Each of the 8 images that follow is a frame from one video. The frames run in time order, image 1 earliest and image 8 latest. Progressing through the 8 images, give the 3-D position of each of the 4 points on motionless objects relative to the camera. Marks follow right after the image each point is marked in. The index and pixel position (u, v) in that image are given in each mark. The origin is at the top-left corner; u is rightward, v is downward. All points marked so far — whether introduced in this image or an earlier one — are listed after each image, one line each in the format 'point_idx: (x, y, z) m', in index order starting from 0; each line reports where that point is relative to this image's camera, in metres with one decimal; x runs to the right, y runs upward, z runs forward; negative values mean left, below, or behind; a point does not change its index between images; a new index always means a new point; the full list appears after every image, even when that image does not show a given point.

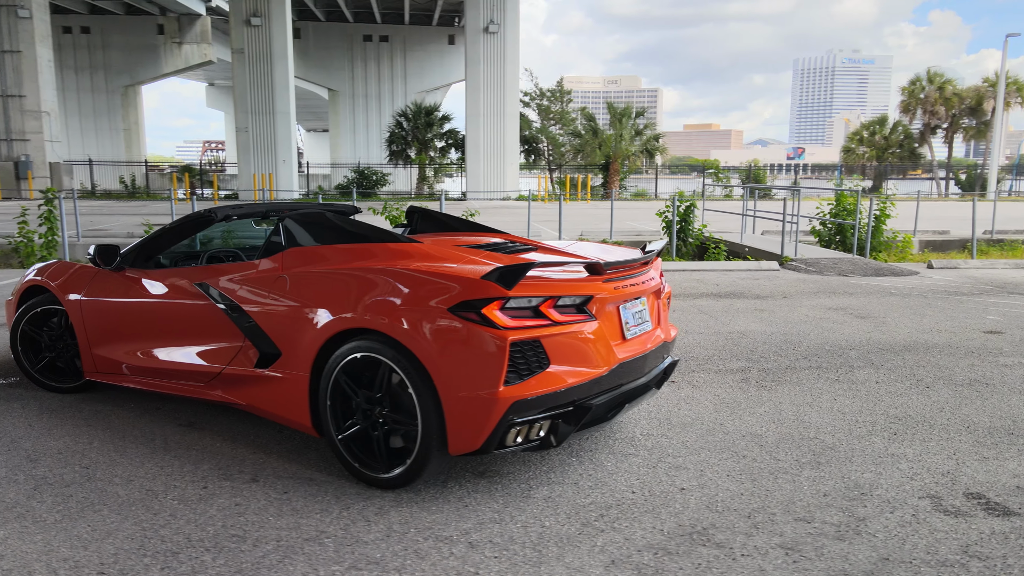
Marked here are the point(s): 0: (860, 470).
0: (+1.7, -0.9, +3.7) m
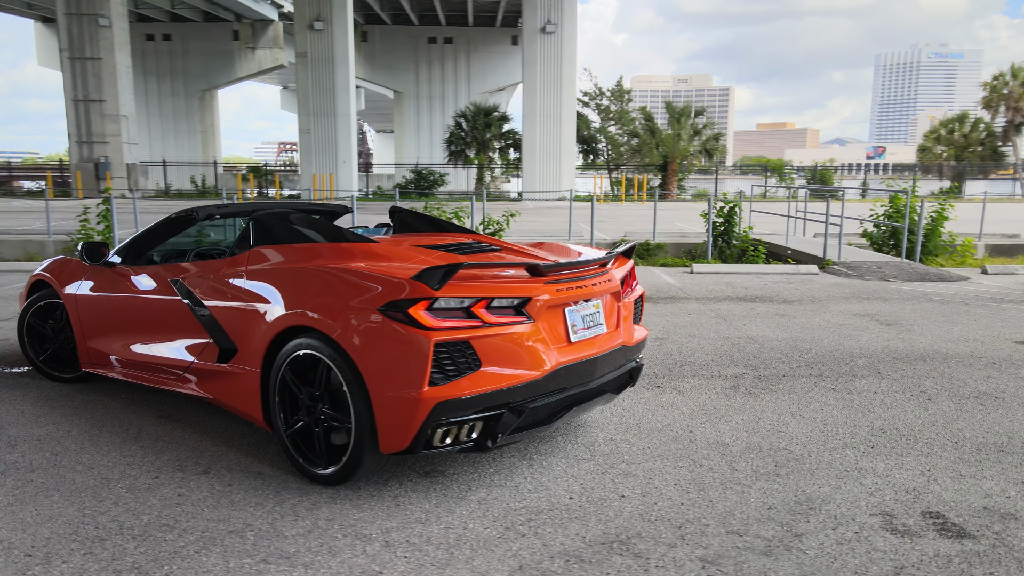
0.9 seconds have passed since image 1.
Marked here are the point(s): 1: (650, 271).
0: (+1.5, -0.9, +3.5) m
1: (+2.3, +0.3, +12.2) m
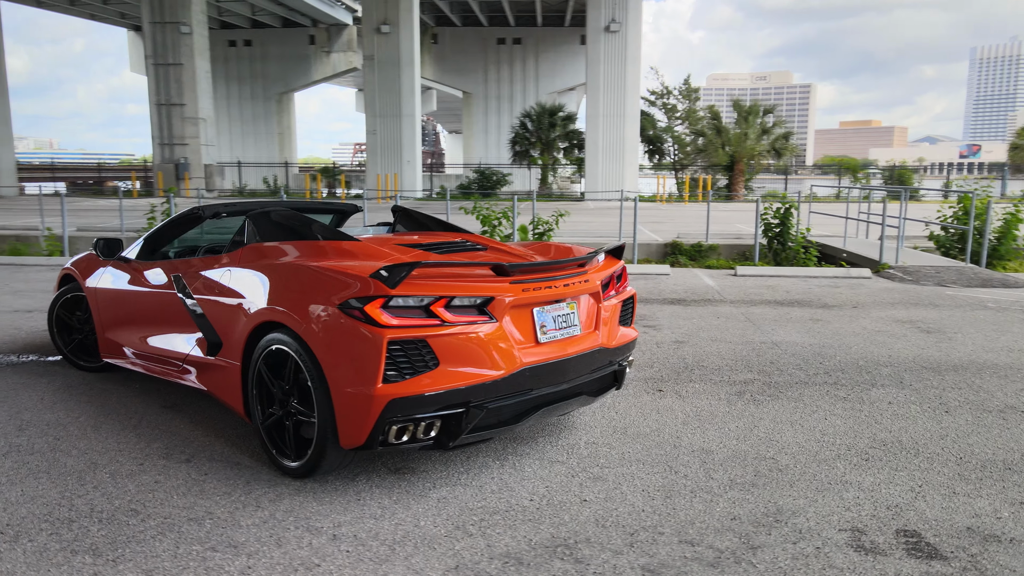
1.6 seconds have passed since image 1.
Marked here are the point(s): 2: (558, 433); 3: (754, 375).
0: (+1.3, -1.0, +3.4) m
1: (+3.0, +0.3, +11.9) m
2: (+0.3, -0.8, +4.2) m
3: (+1.8, -0.7, +5.5) m
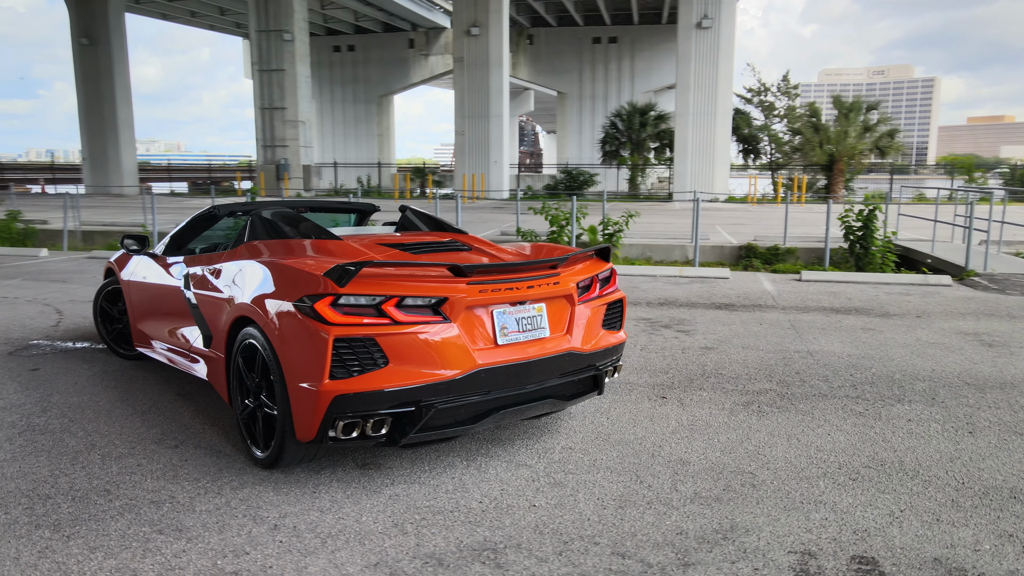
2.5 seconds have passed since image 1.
0: (+1.1, -1.0, +3.2) m
1: (+3.8, +0.2, +11.5) m
2: (+0.1, -0.8, +4.2) m
3: (+1.9, -0.7, +5.3) m
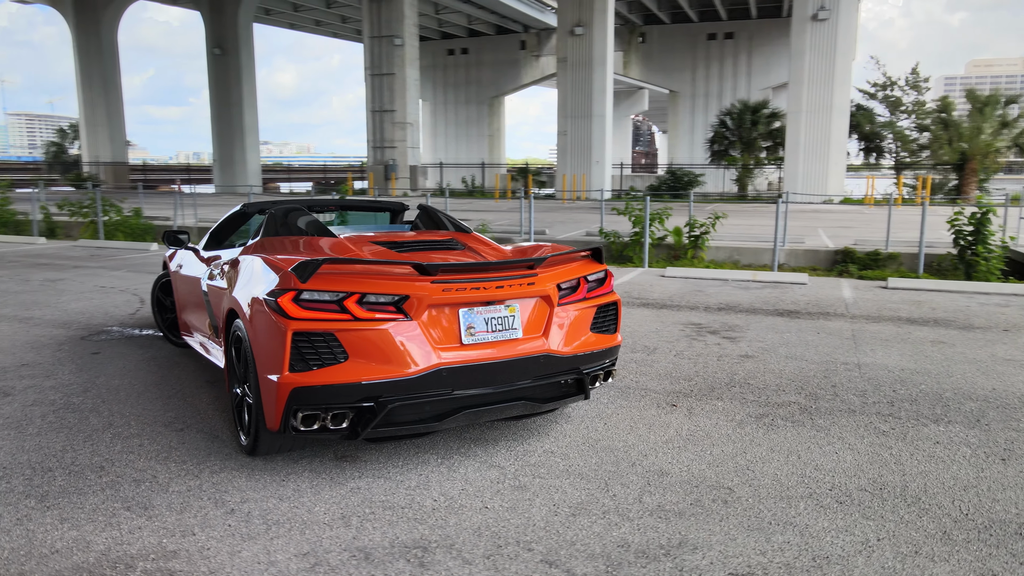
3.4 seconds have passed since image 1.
0: (+0.8, -1.0, +3.1) m
1: (+4.8, +0.1, +10.8) m
2: (+0.1, -0.8, +4.1) m
3: (+2.0, -0.7, +5.0) m
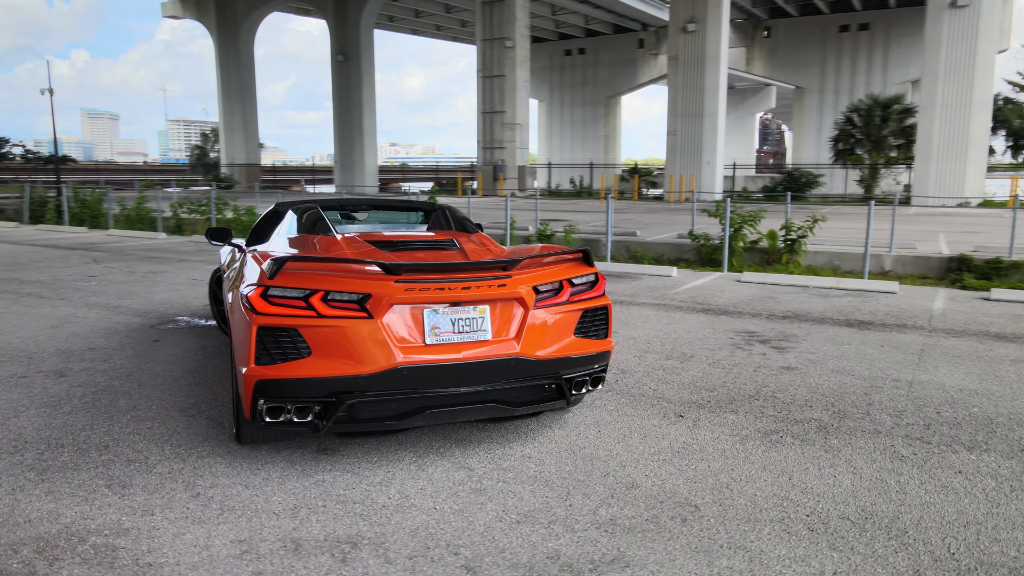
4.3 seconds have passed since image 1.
0: (+0.6, -1.0, +2.9) m
1: (+5.7, -0.1, +10.0) m
2: (0.0, -0.9, +4.1) m
3: (+2.0, -0.8, +4.6) m
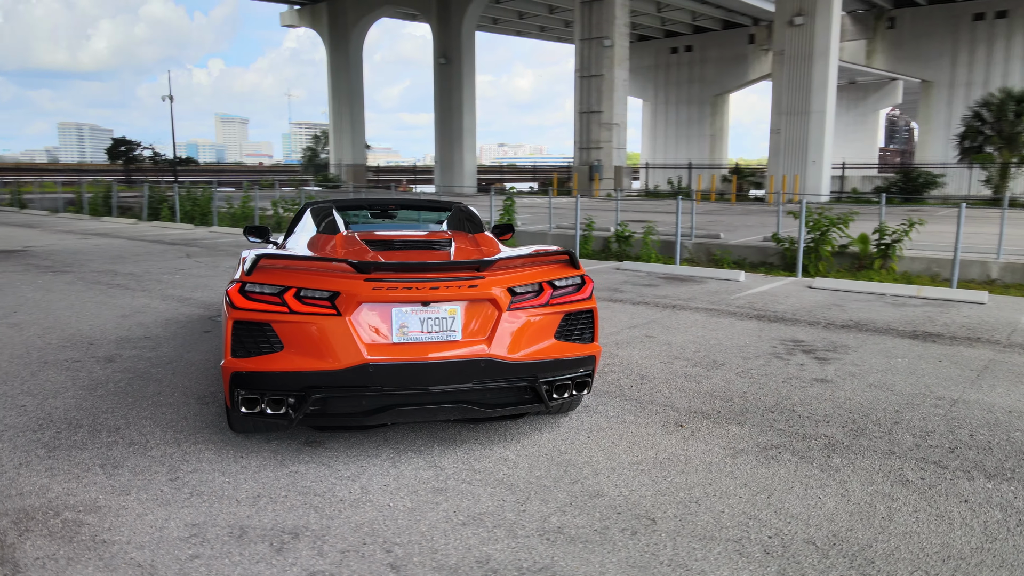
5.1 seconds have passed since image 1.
0: (+0.3, -1.1, +2.8) m
1: (+6.4, -0.2, +9.1) m
2: (-0.1, -0.9, +4.1) m
3: (+2.0, -0.9, +4.3) m
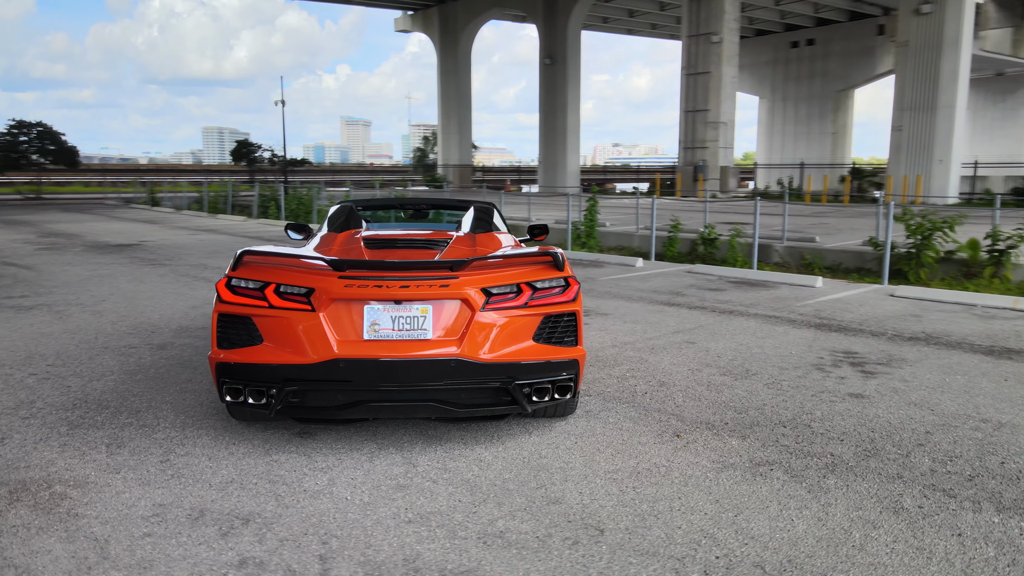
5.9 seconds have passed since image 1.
0: (0.0, -1.1, +2.8) m
1: (+7.0, -0.3, +8.1) m
2: (-0.2, -0.9, +4.1) m
3: (+1.9, -0.9, +4.0) m
